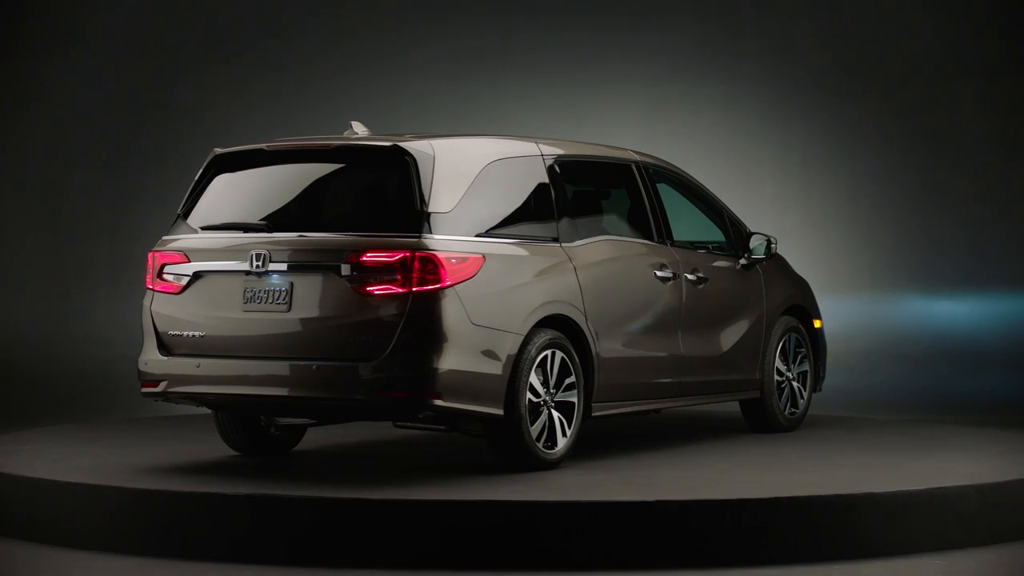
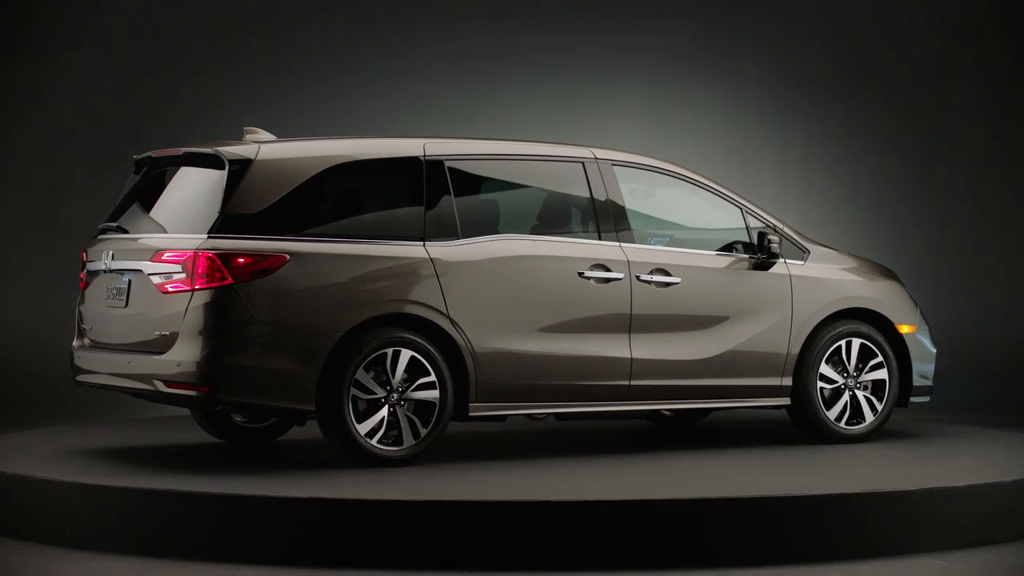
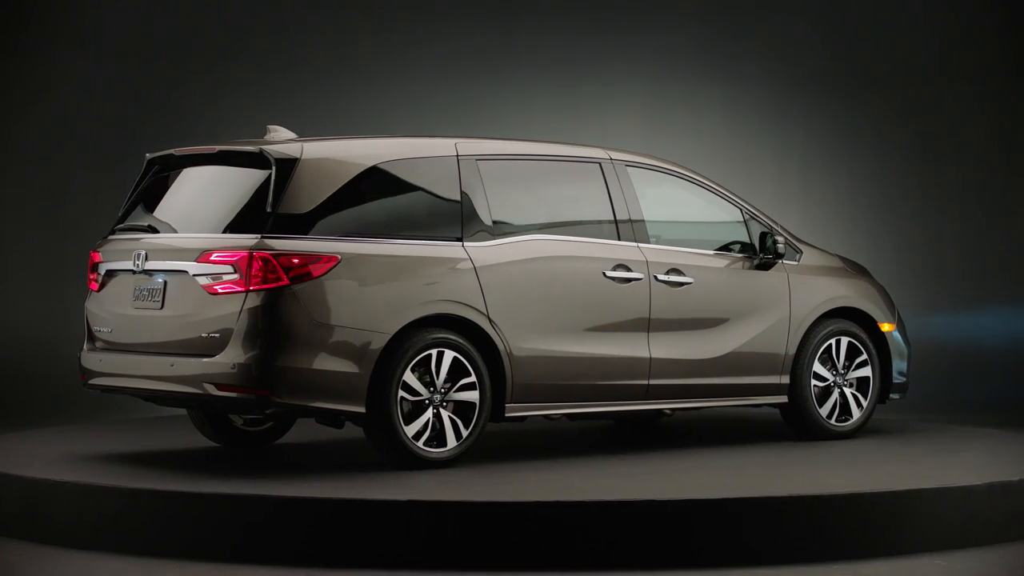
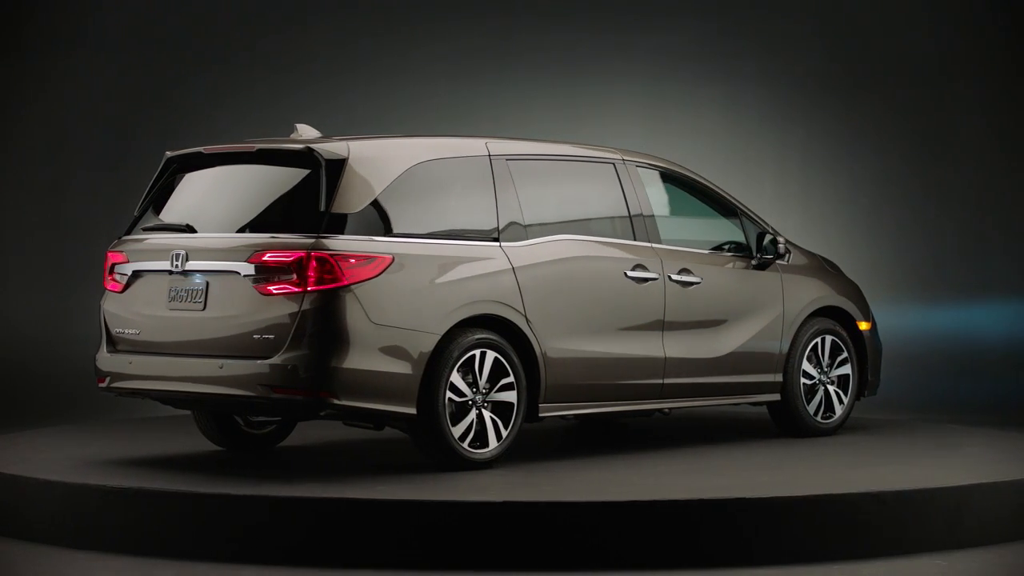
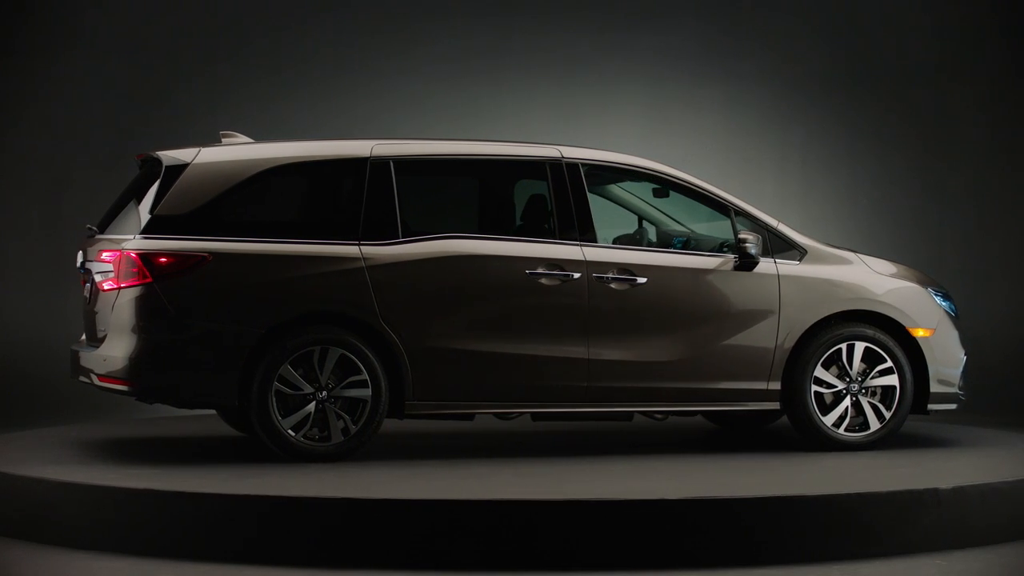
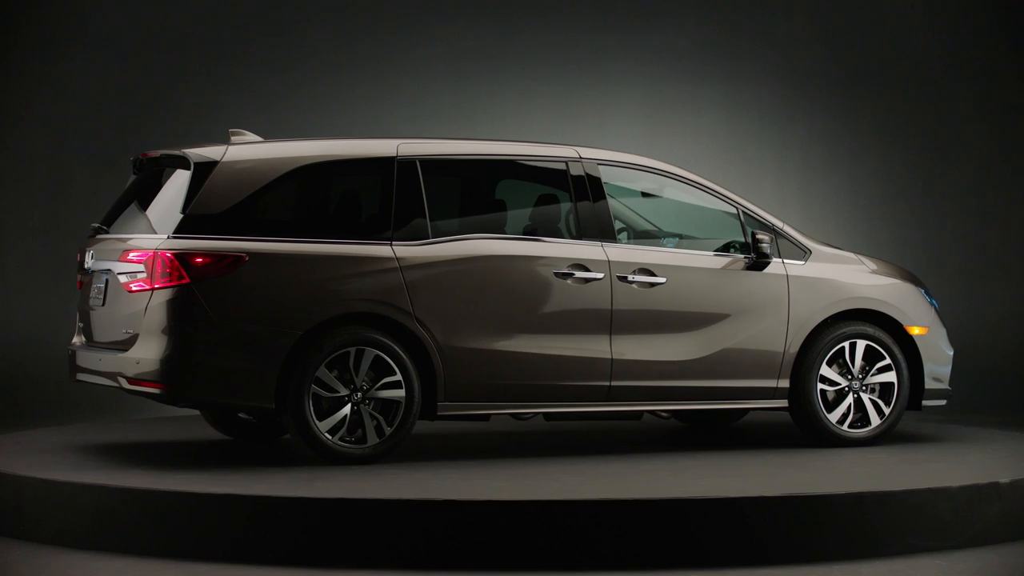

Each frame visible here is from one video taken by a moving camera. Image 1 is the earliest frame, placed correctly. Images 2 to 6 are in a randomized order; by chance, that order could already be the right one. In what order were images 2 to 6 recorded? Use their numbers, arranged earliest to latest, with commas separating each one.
4, 3, 2, 6, 5
